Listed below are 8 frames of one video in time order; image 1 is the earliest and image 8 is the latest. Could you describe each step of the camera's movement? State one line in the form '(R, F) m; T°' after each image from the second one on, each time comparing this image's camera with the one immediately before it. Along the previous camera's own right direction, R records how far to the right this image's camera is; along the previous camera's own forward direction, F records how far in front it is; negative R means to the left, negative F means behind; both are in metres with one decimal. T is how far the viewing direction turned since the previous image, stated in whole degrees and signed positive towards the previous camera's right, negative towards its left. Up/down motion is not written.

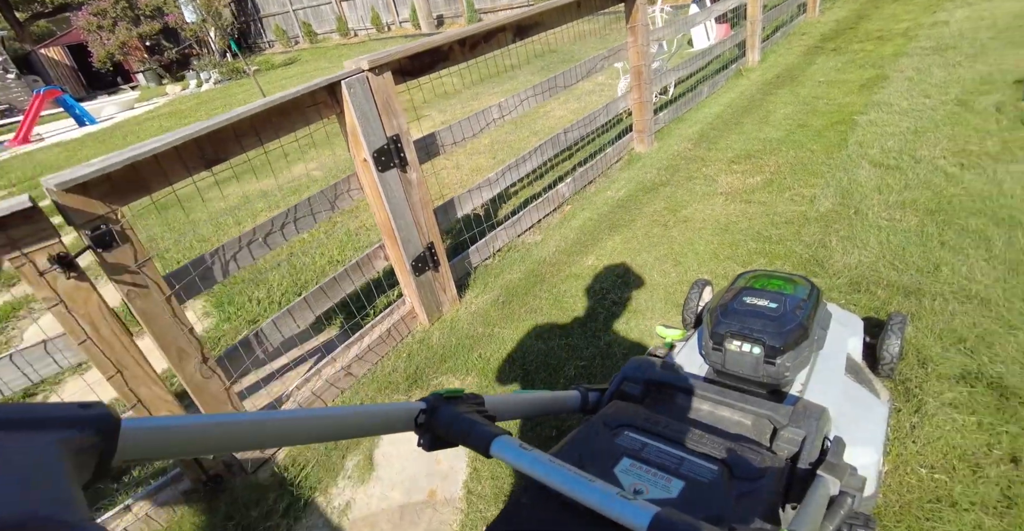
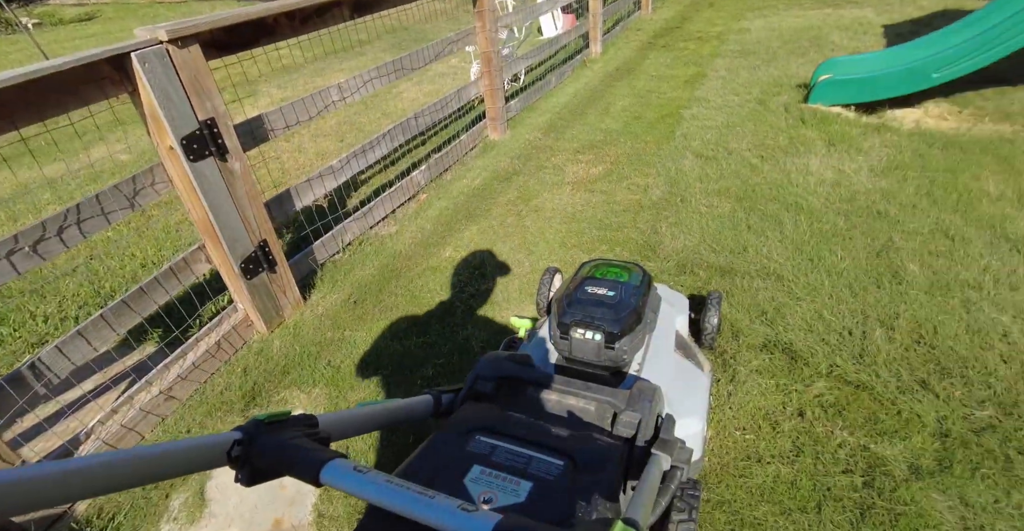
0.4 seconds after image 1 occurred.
(0.0, +0.1) m; +16°
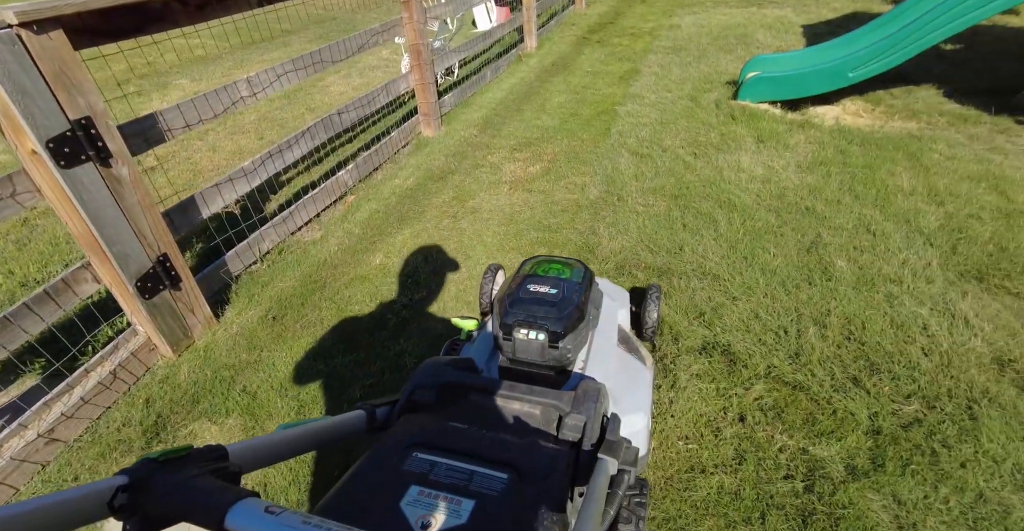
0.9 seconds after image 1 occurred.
(+0.1, +0.2) m; +6°
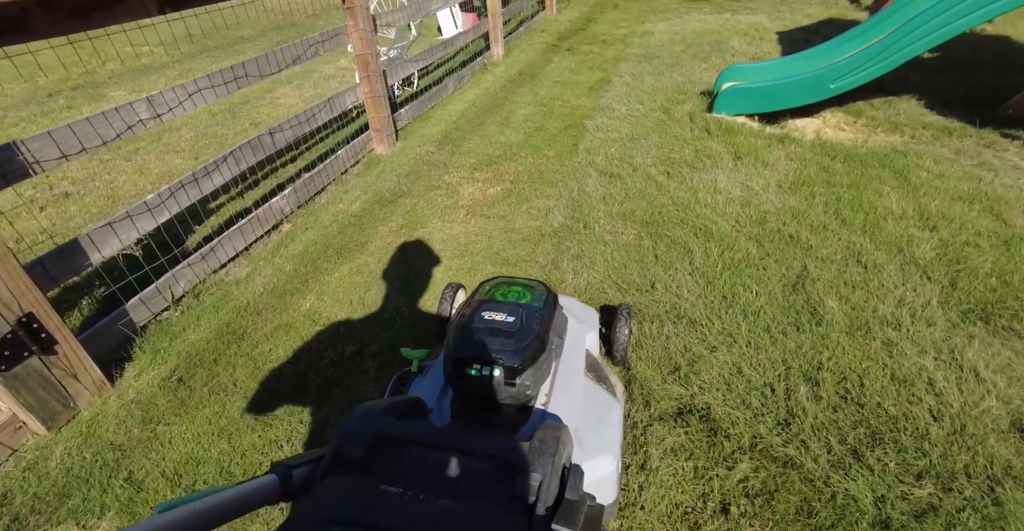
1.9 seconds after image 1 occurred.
(+0.2, +0.4) m; +2°
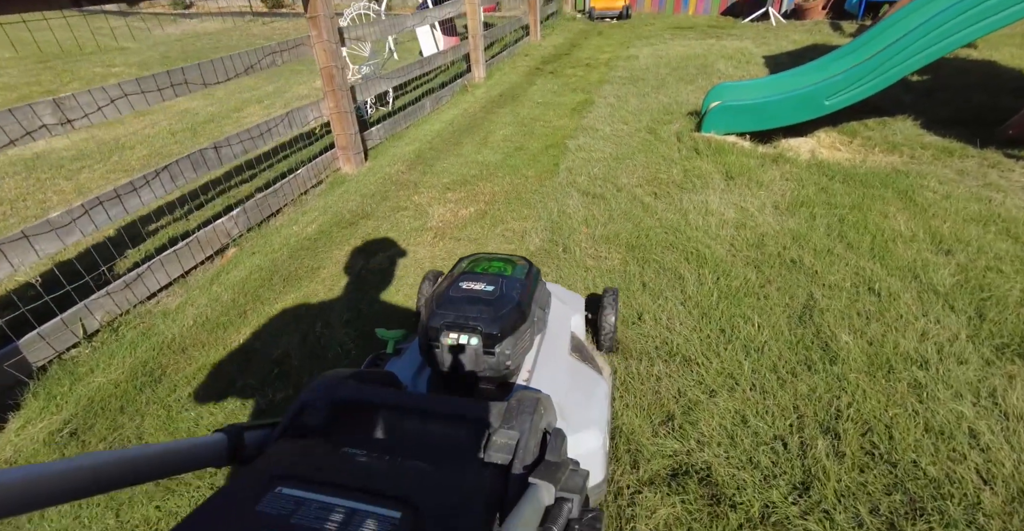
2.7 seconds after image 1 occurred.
(+0.1, +0.4) m; +1°
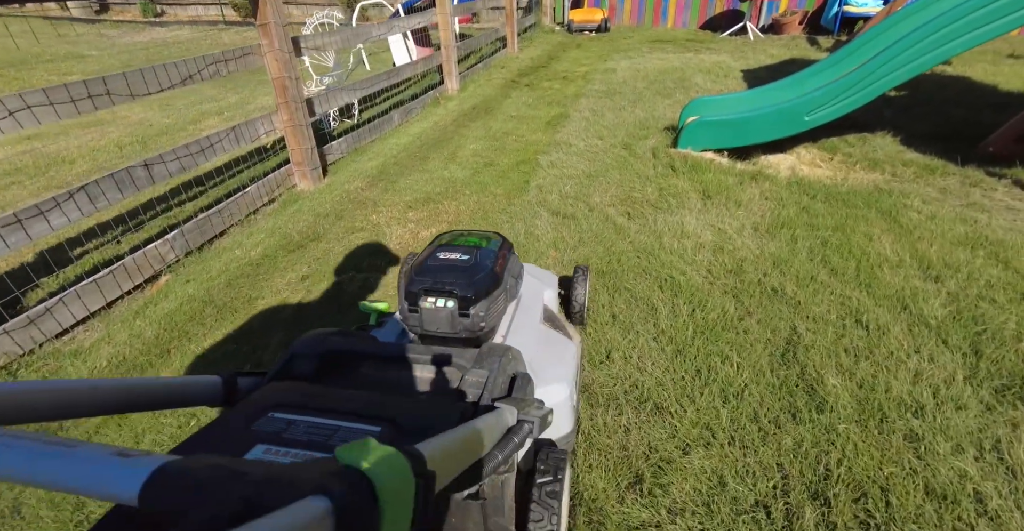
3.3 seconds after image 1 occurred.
(+0.1, +0.3) m; +2°
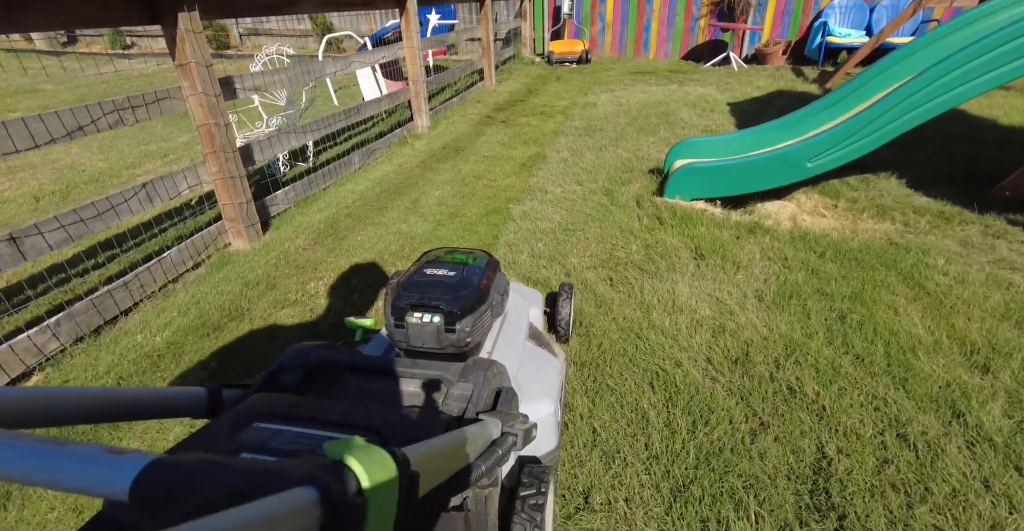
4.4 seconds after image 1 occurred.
(+0.2, +0.5) m; +1°
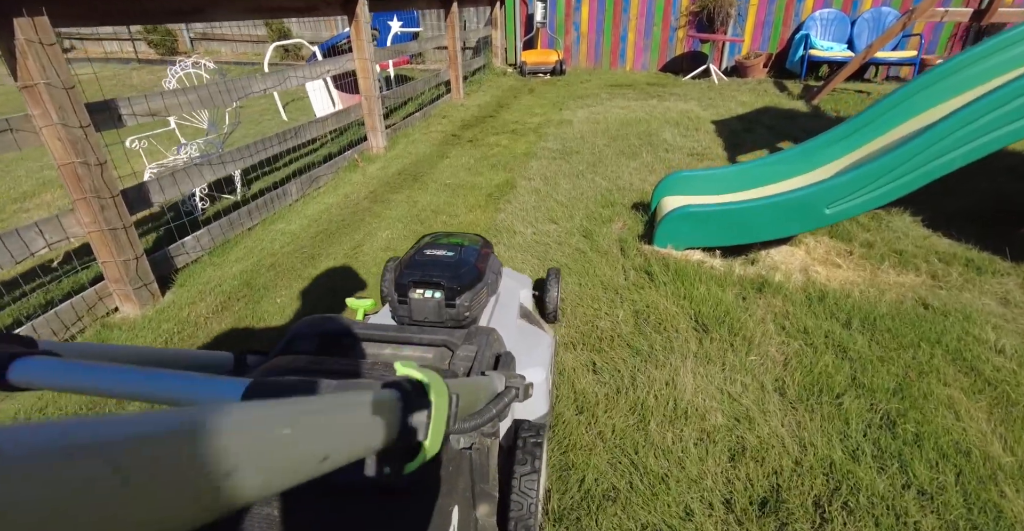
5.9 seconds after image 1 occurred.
(+0.1, +0.7) m; +3°
